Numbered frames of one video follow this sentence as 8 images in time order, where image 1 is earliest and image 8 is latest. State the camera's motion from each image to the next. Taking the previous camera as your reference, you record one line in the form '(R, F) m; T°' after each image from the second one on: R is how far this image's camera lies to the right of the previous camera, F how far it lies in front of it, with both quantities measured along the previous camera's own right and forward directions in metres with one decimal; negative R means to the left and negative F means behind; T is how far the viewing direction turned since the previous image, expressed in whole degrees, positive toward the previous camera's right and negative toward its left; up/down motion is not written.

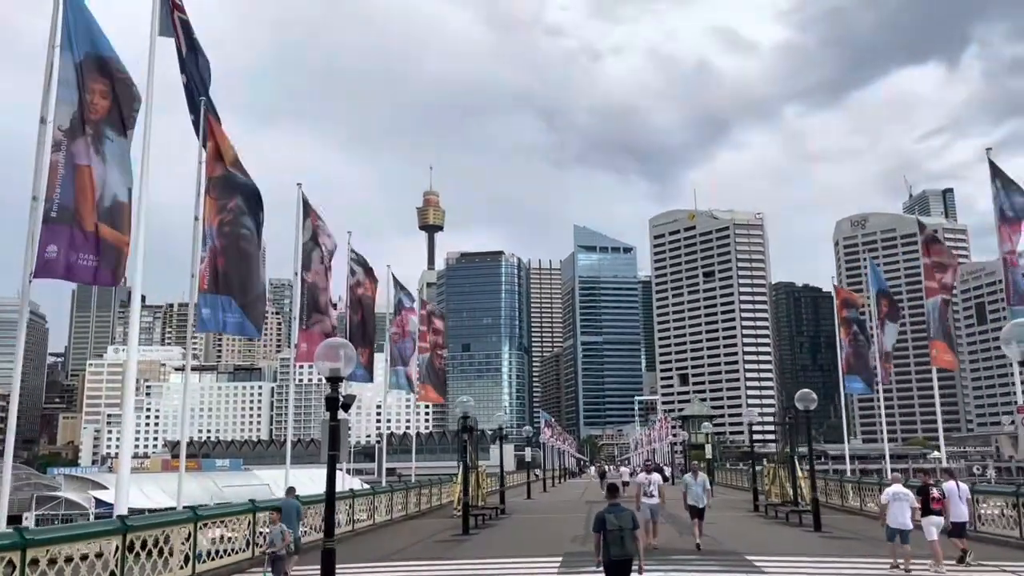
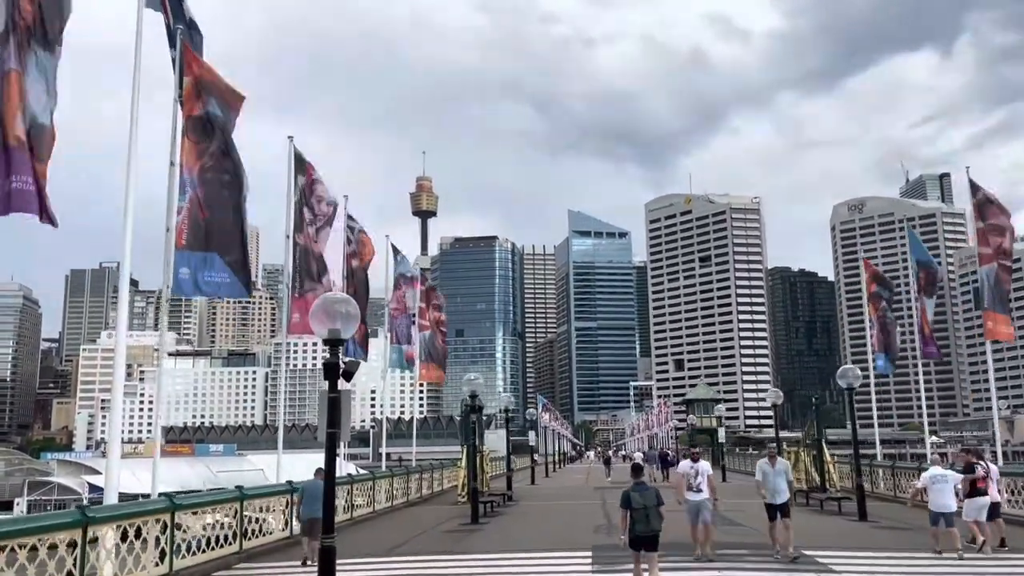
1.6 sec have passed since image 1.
(-0.4, +1.5) m; 0°
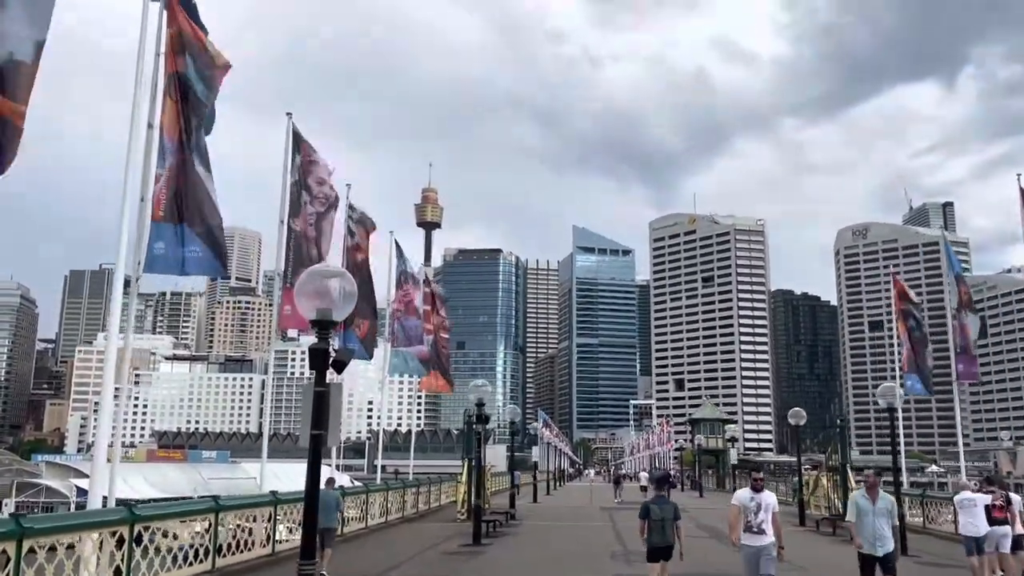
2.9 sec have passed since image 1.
(-0.2, +1.3) m; 0°
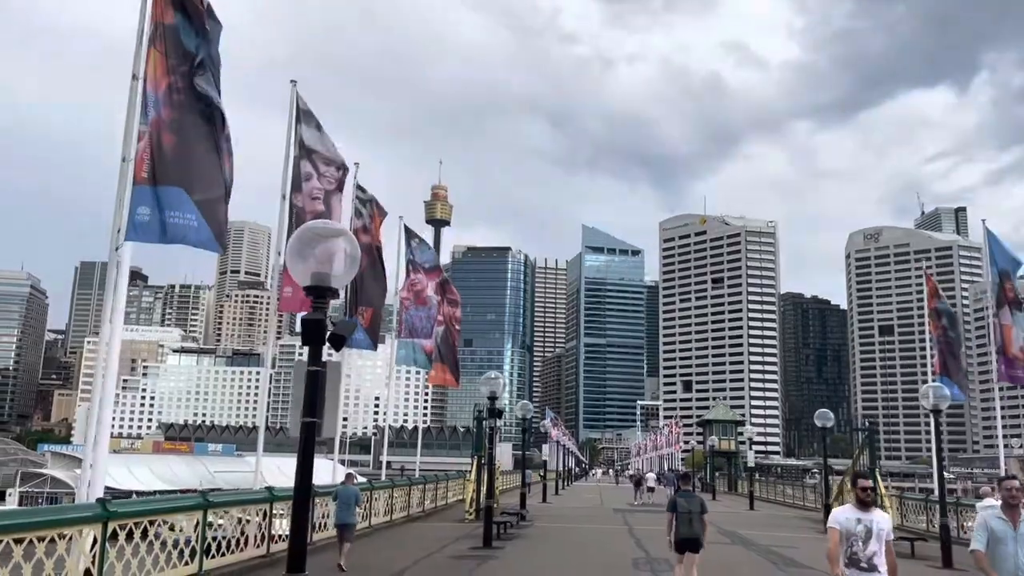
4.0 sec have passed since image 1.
(-0.1, +0.9) m; -1°
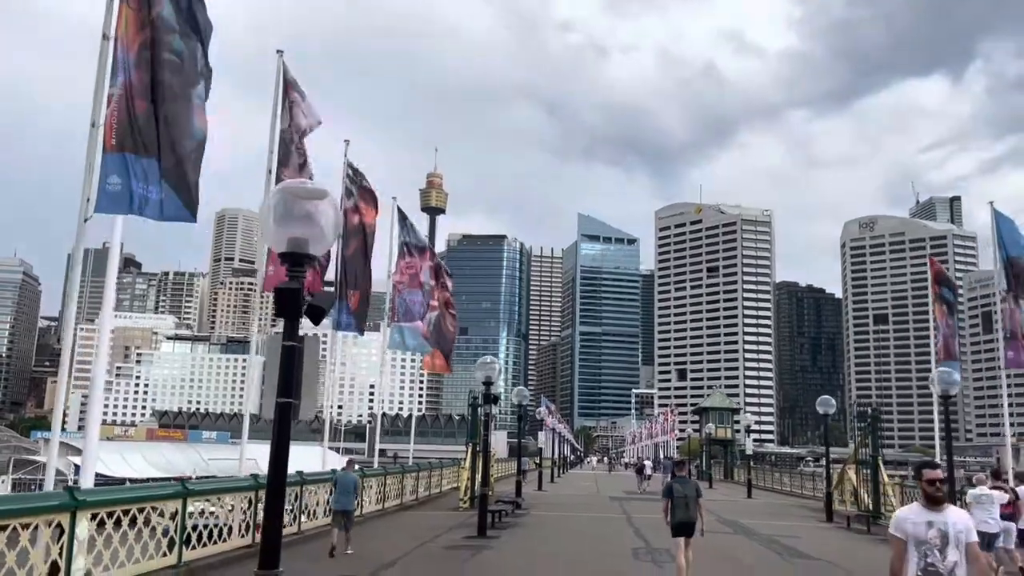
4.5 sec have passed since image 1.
(0.0, +0.5) m; 0°
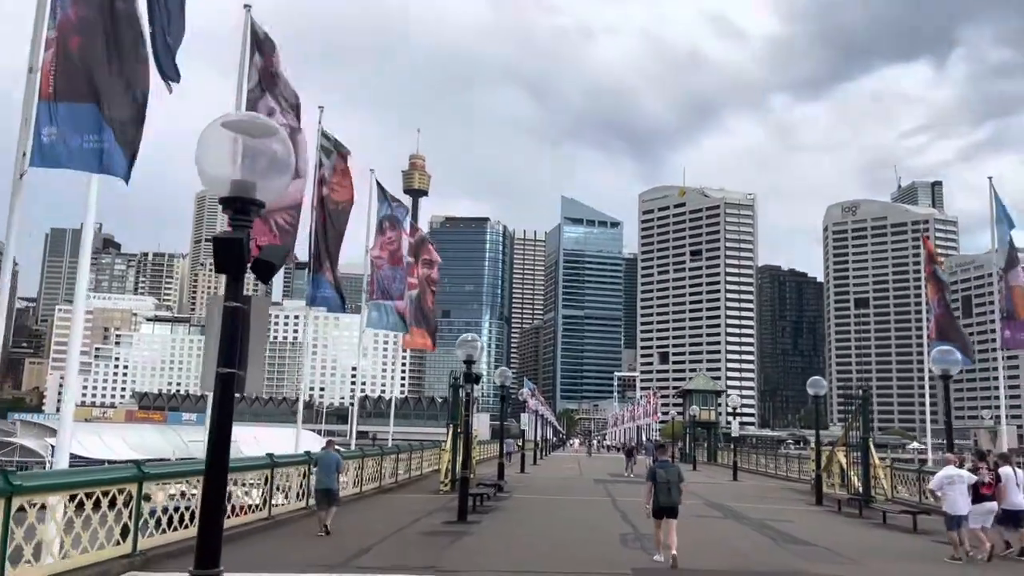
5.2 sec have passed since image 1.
(0.0, +0.6) m; +1°
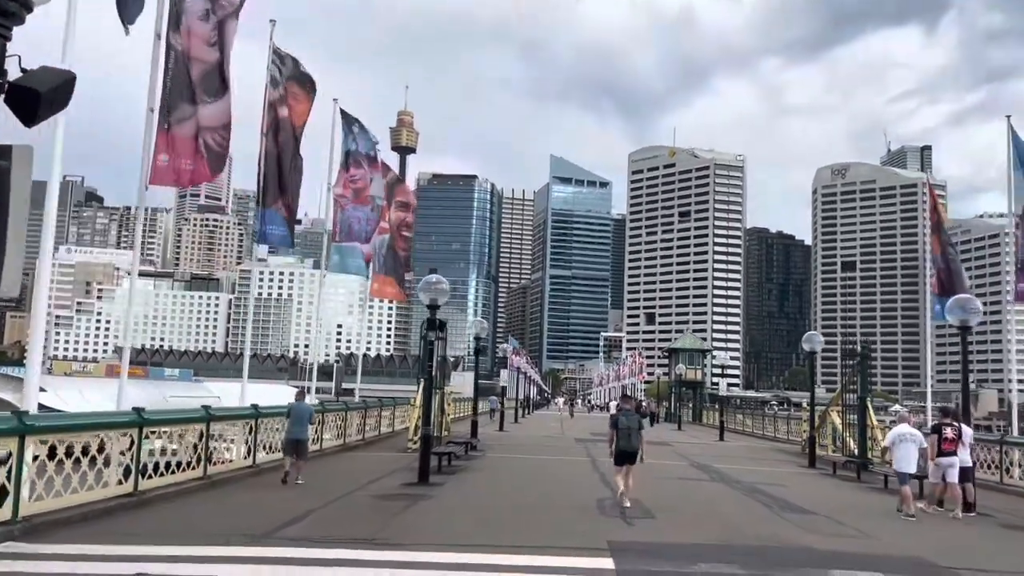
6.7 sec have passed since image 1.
(+0.2, +1.3) m; +1°
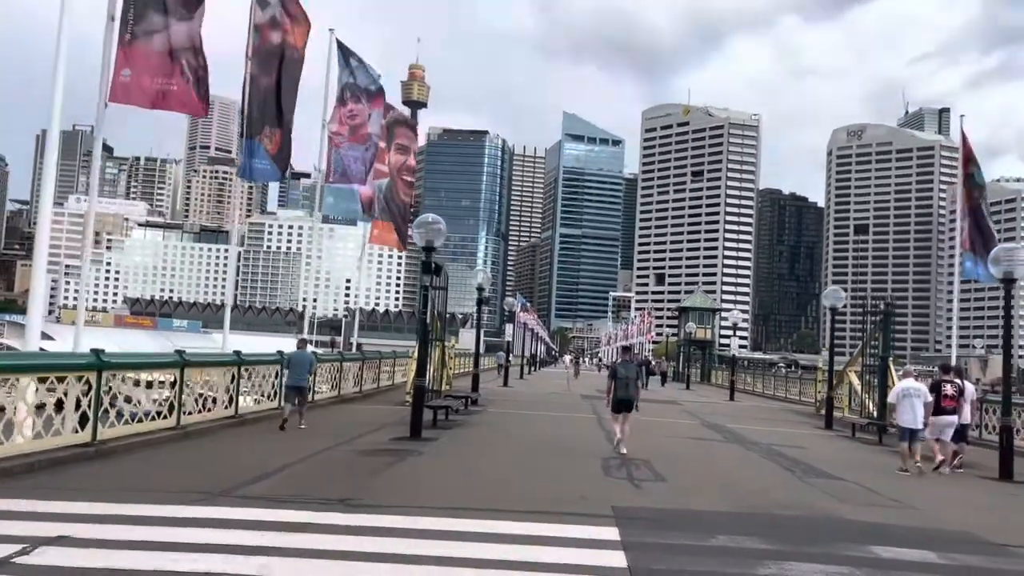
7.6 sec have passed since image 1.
(+0.1, +0.9) m; -1°
